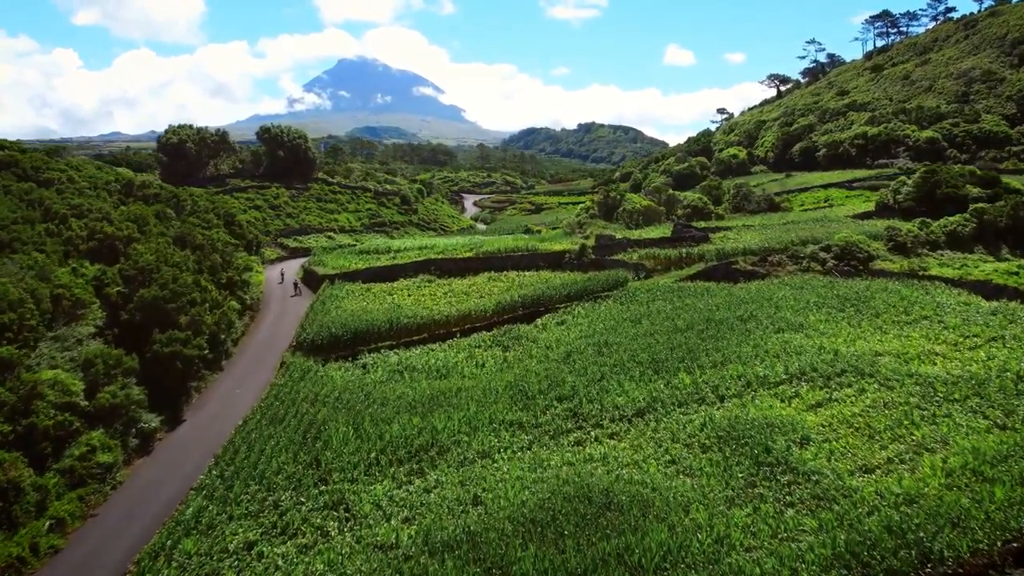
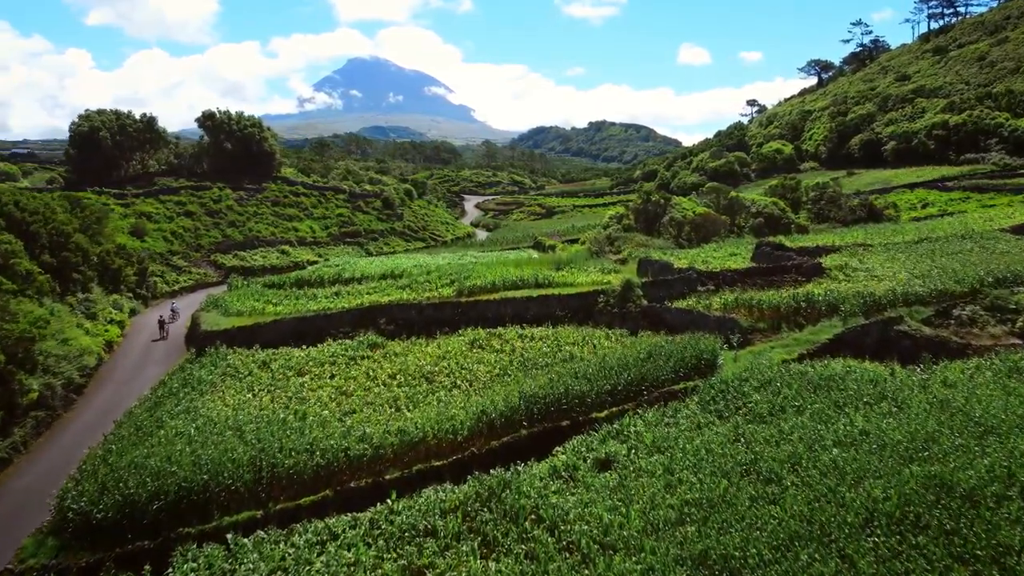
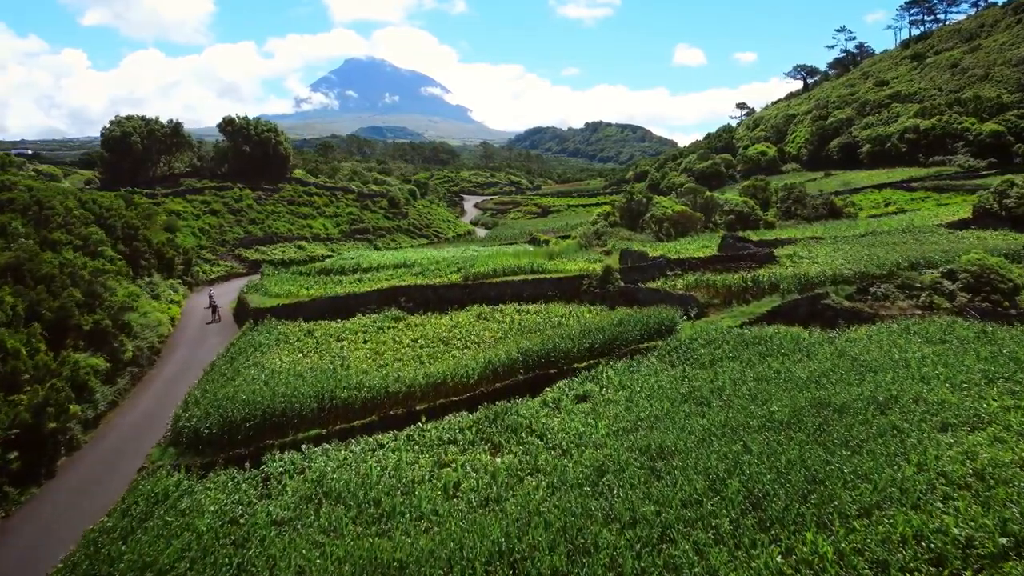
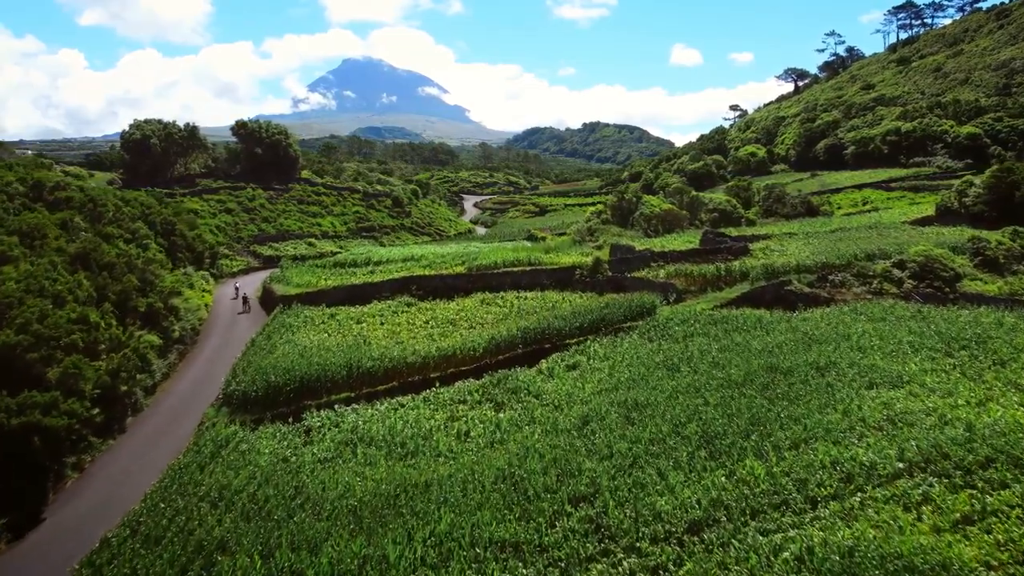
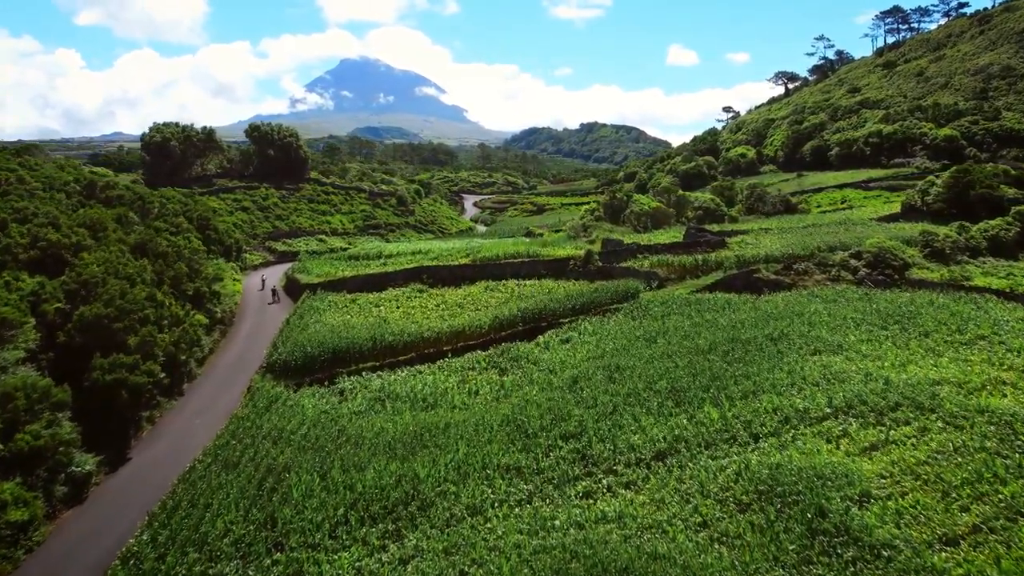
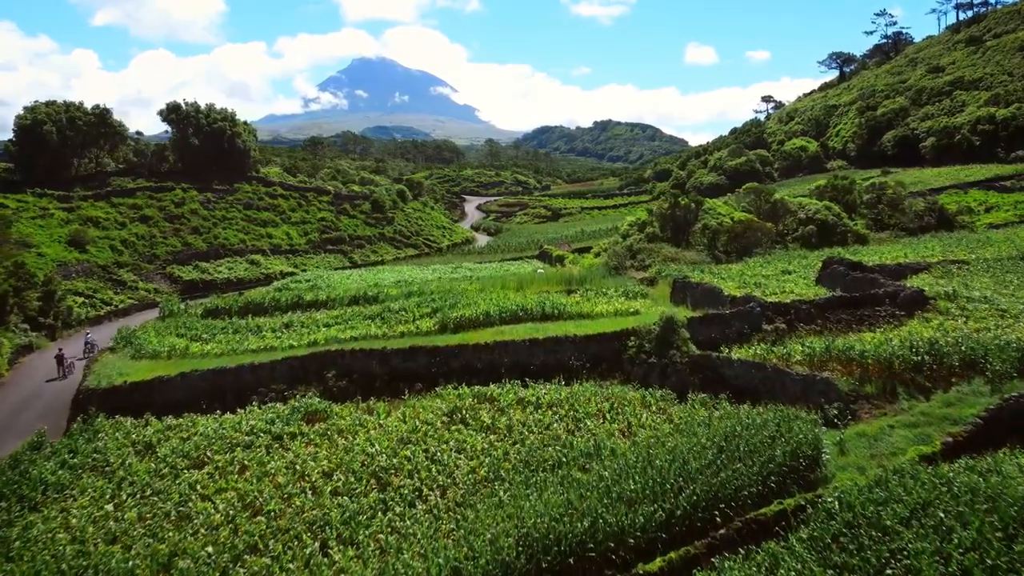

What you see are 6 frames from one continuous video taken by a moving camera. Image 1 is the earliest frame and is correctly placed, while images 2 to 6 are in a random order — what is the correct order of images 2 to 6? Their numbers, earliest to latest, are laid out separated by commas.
5, 4, 3, 2, 6
